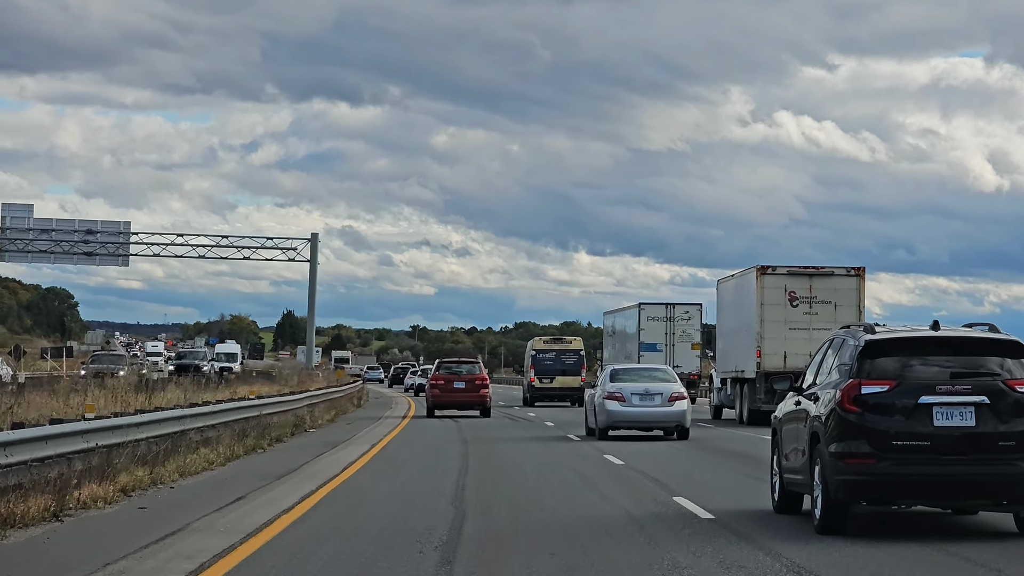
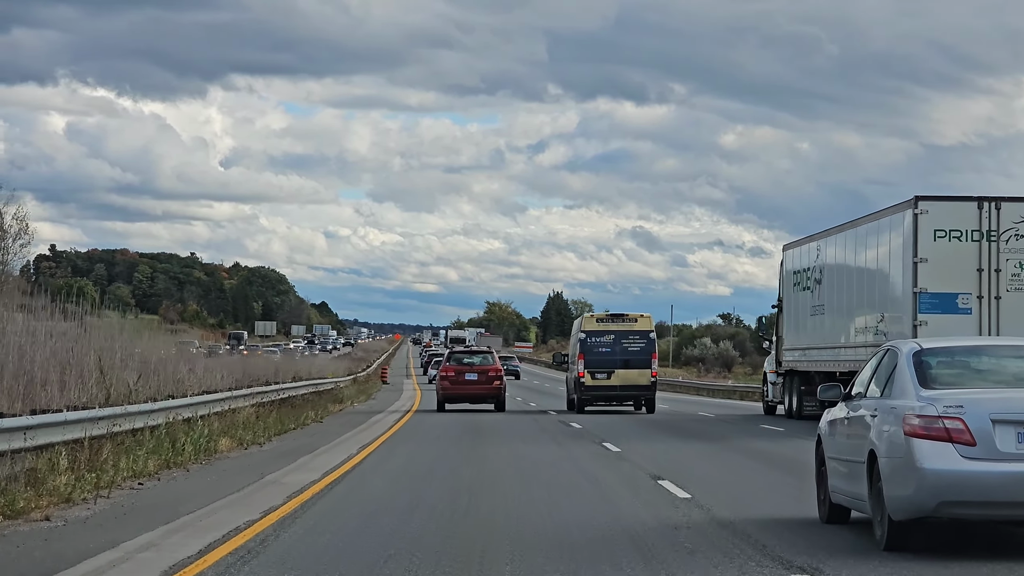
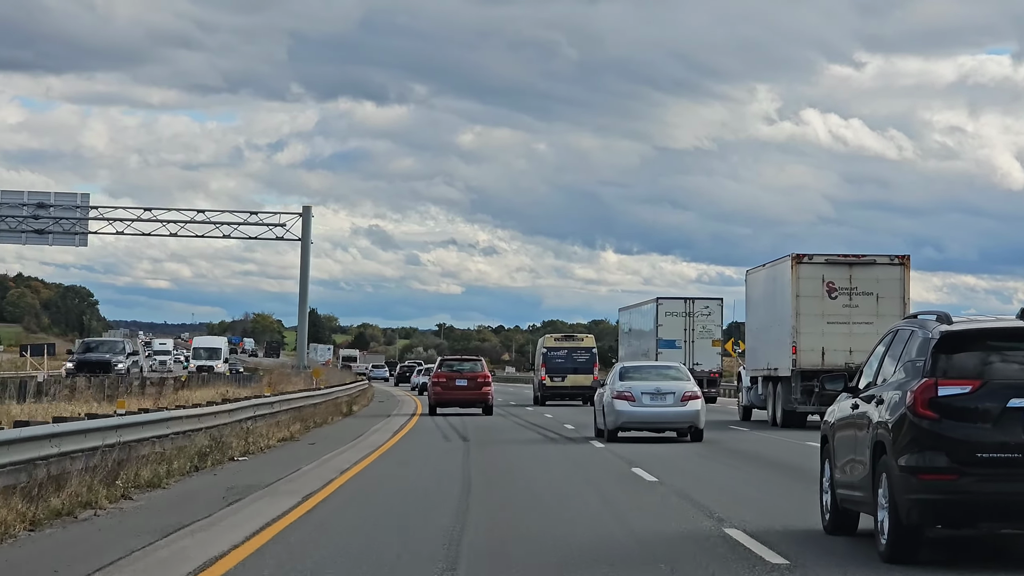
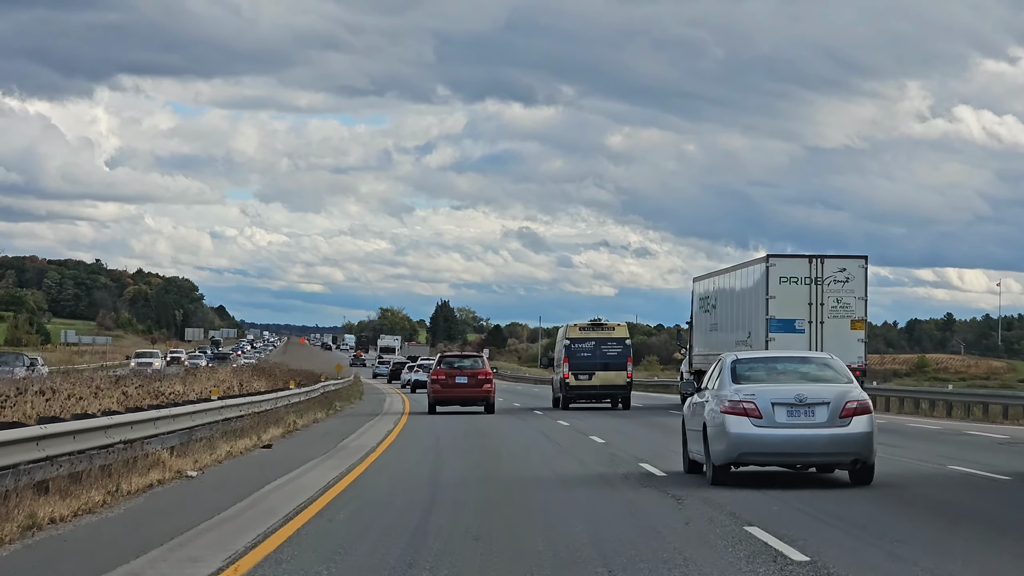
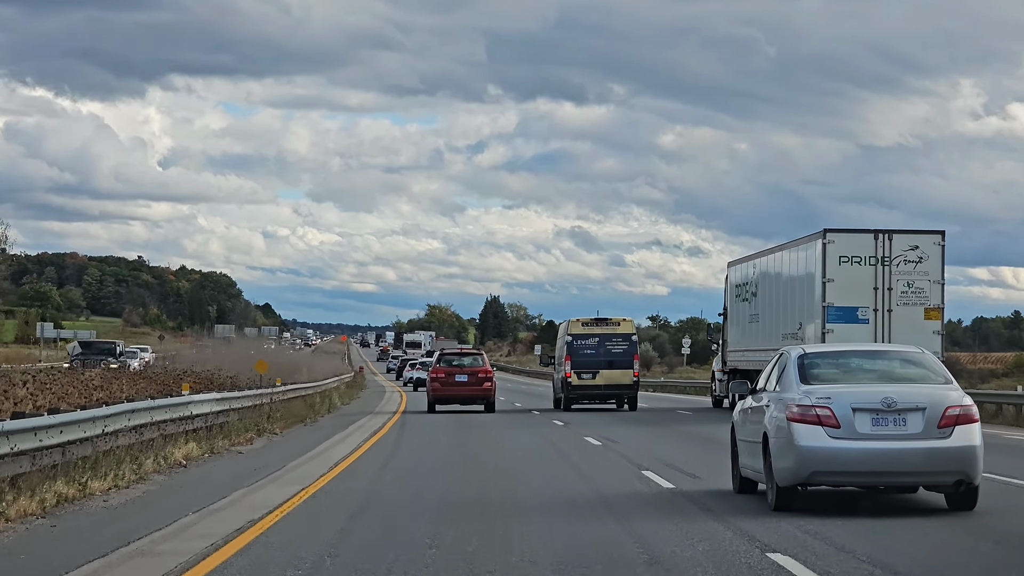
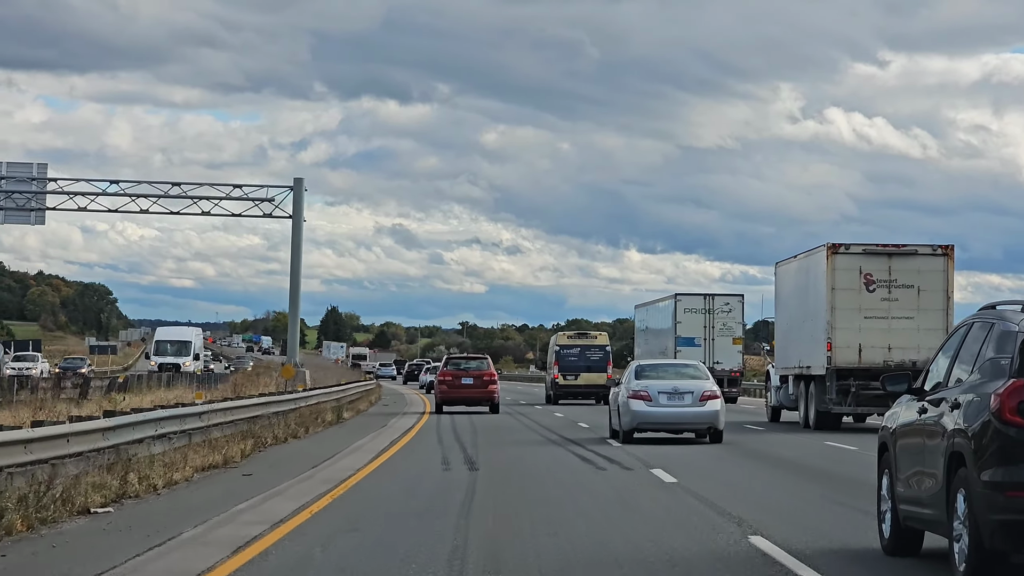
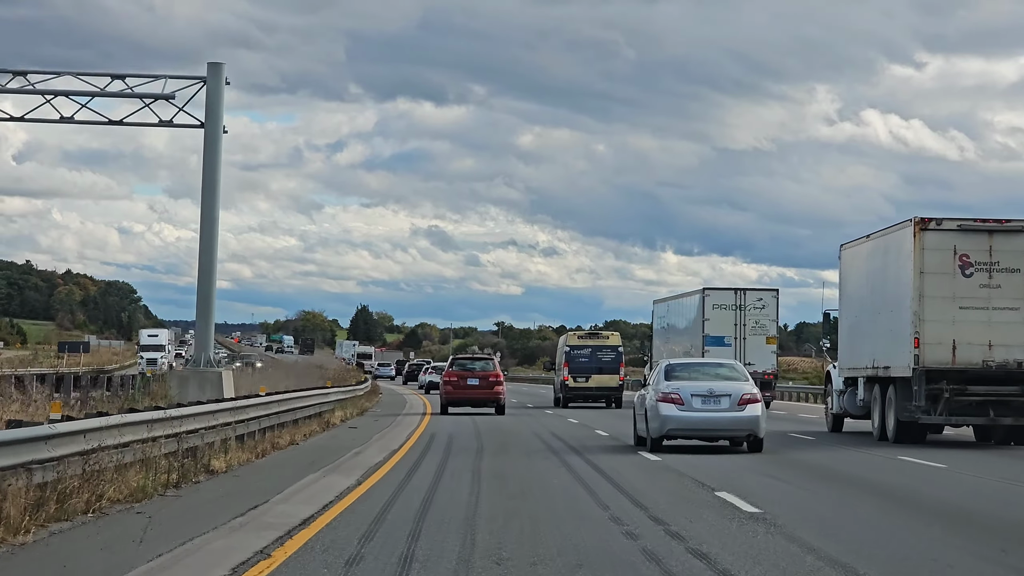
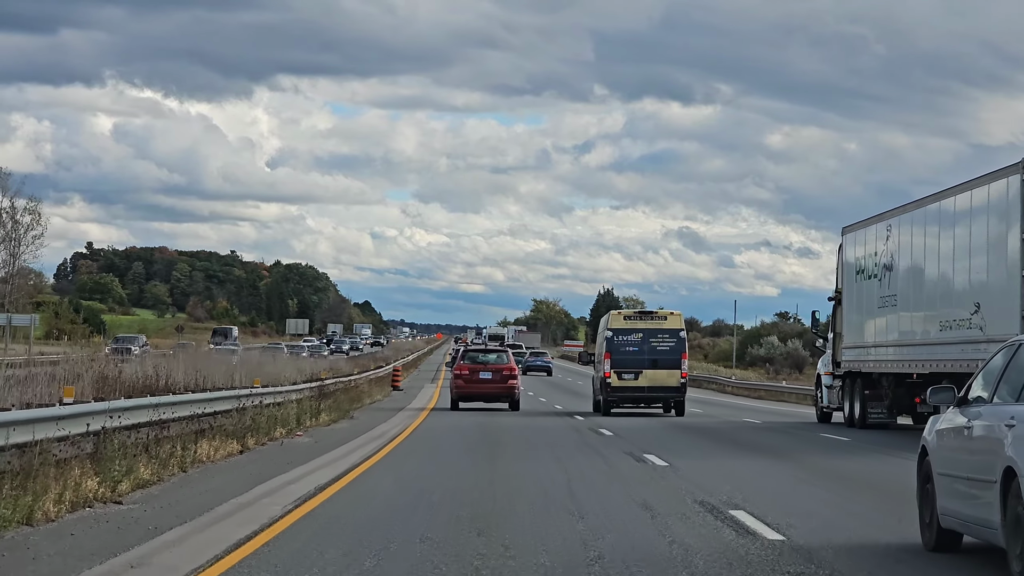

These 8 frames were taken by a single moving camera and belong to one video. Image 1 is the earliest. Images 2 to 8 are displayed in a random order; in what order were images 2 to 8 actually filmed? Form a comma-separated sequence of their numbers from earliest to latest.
3, 6, 7, 4, 5, 2, 8
